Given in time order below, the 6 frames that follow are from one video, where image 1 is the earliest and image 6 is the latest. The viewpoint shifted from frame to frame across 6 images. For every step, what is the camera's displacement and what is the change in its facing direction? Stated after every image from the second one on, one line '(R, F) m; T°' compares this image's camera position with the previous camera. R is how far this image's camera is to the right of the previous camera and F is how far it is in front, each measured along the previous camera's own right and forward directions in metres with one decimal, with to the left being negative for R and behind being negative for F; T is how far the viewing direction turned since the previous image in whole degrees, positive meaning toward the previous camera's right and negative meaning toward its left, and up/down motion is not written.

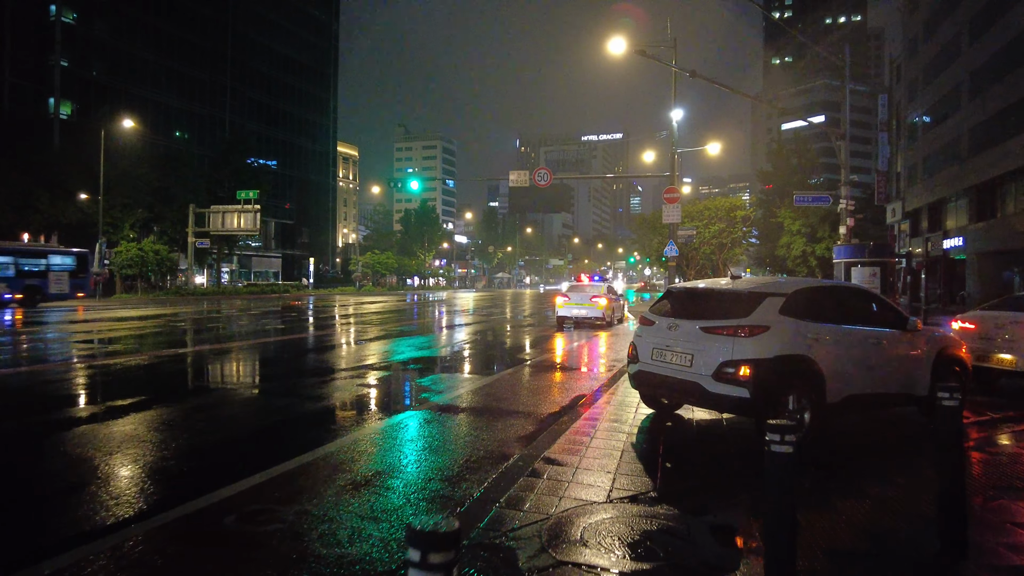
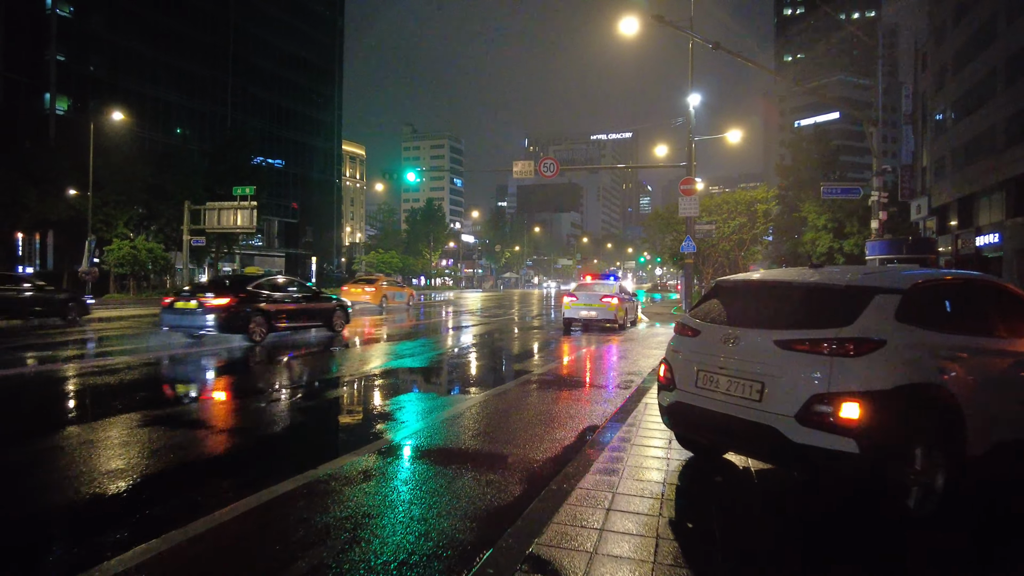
(+0.2, +1.6) m; -1°
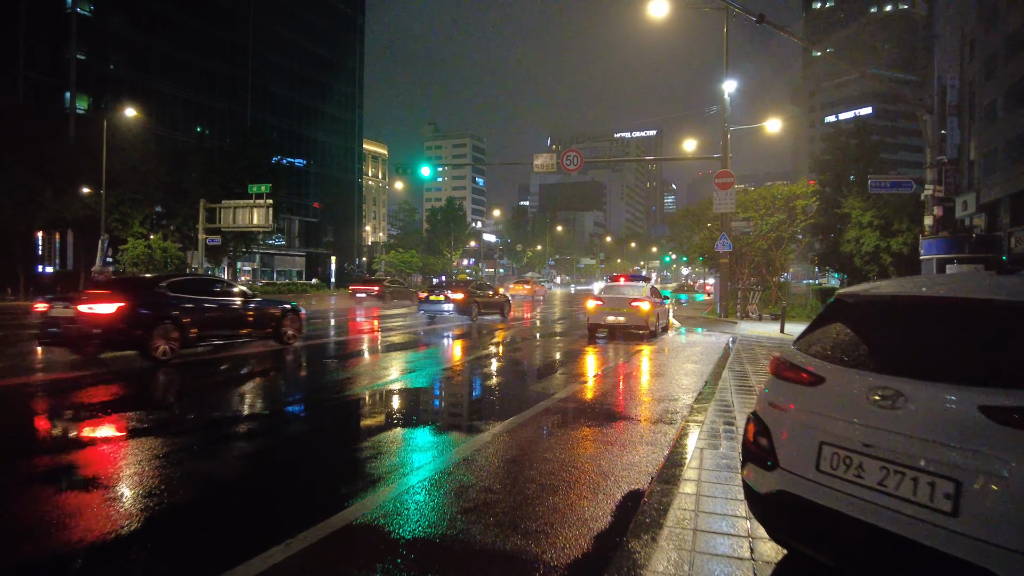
(+0.1, +1.4) m; -2°
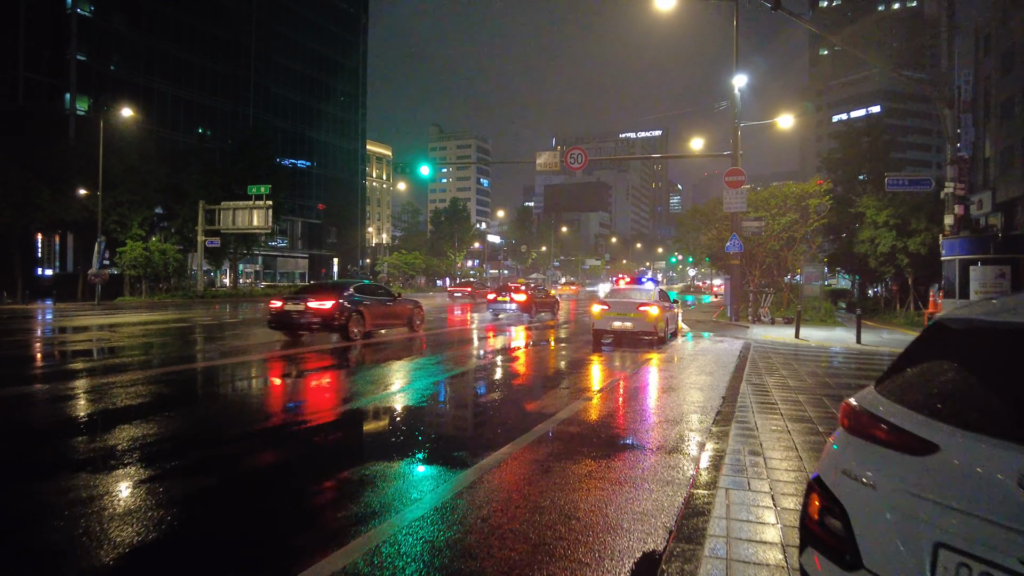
(+0.1, +0.7) m; 0°
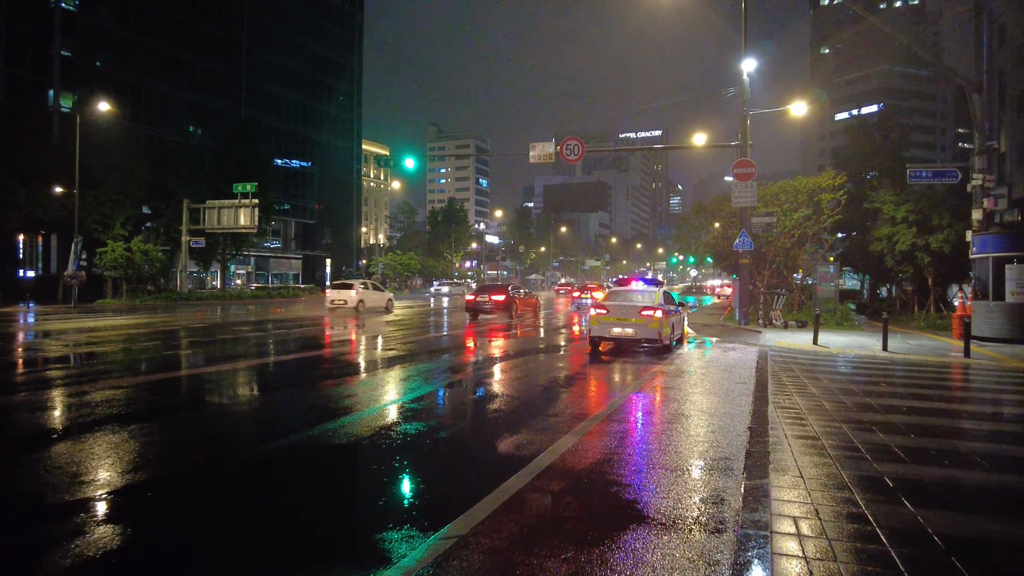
(+0.3, +1.4) m; 0°
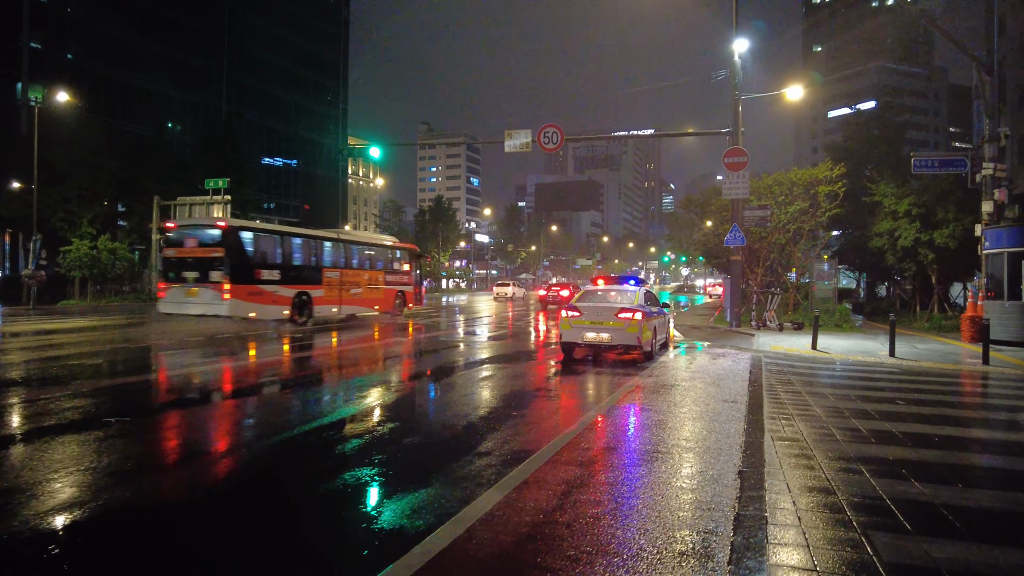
(+0.5, +1.4) m; +1°
